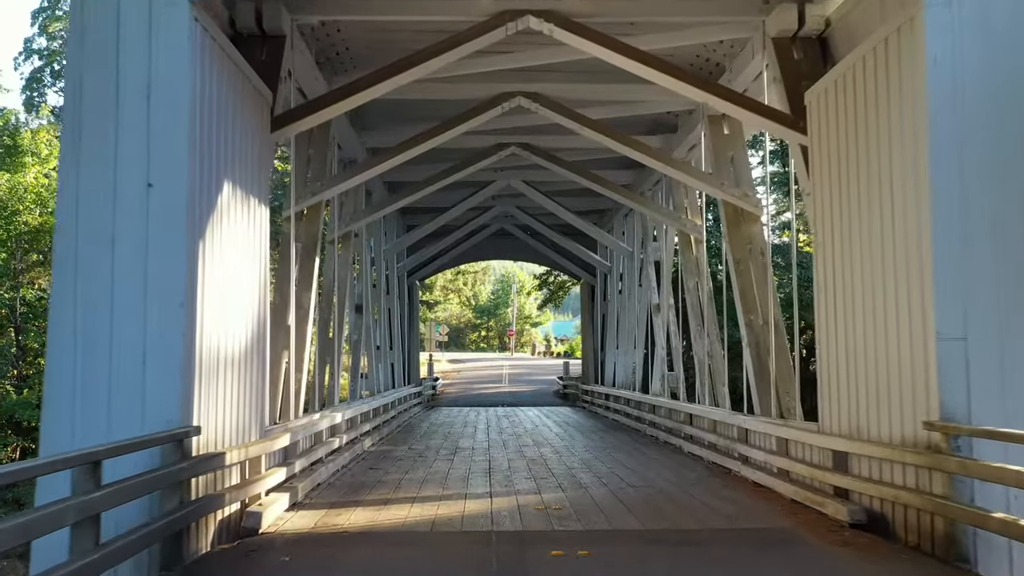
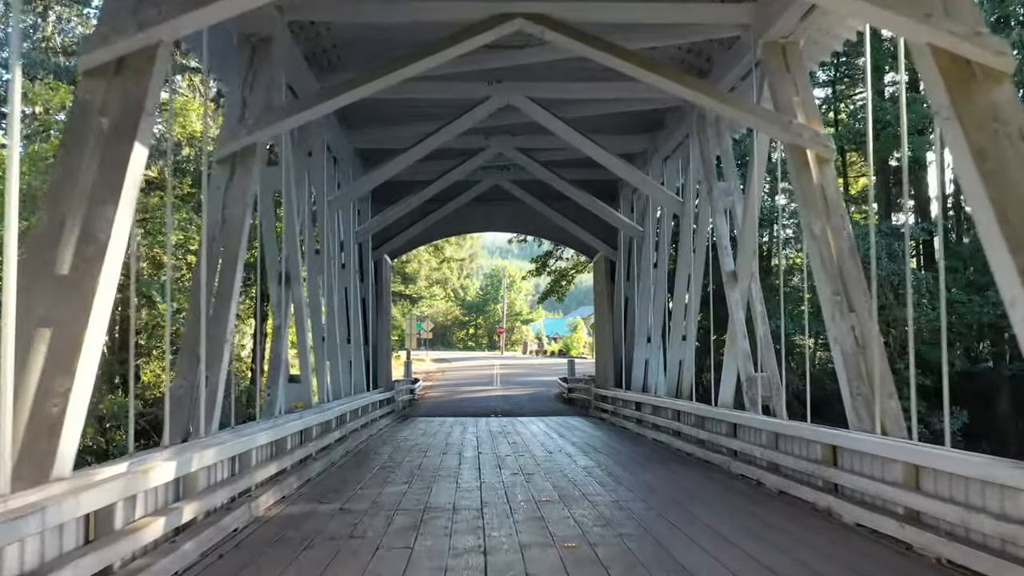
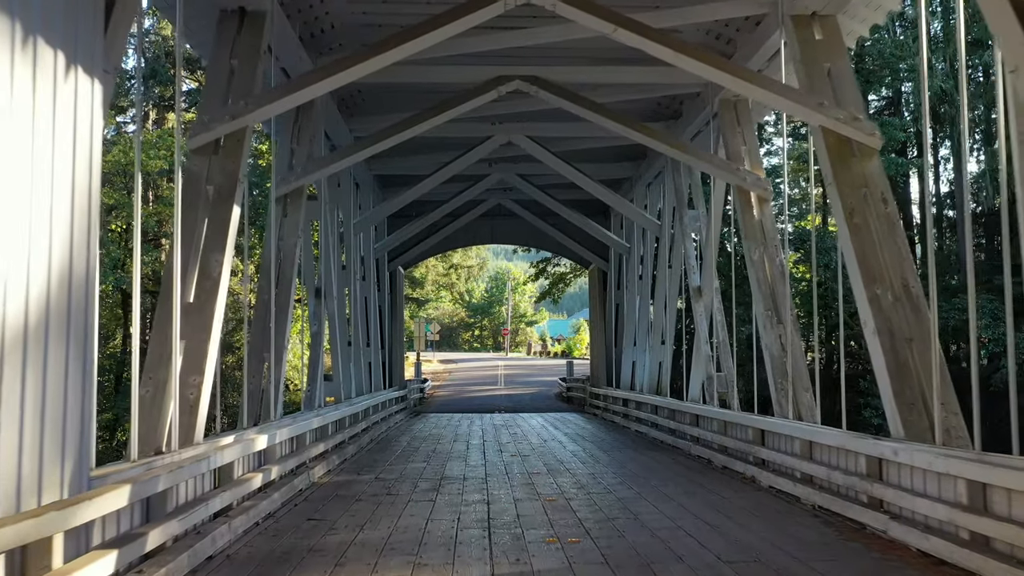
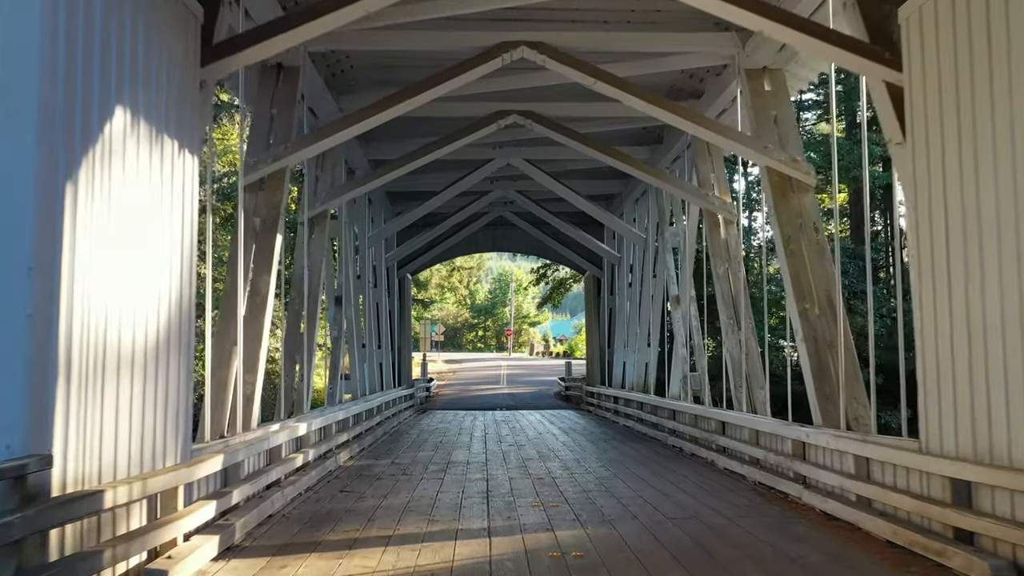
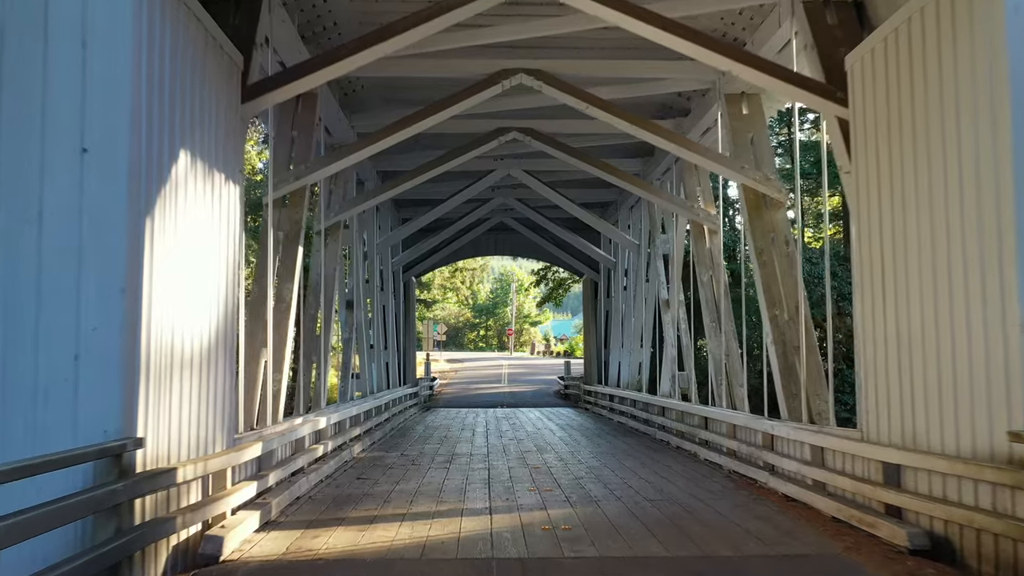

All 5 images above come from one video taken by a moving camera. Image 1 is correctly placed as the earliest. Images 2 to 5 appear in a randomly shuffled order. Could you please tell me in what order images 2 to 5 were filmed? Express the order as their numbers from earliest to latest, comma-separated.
5, 4, 3, 2
